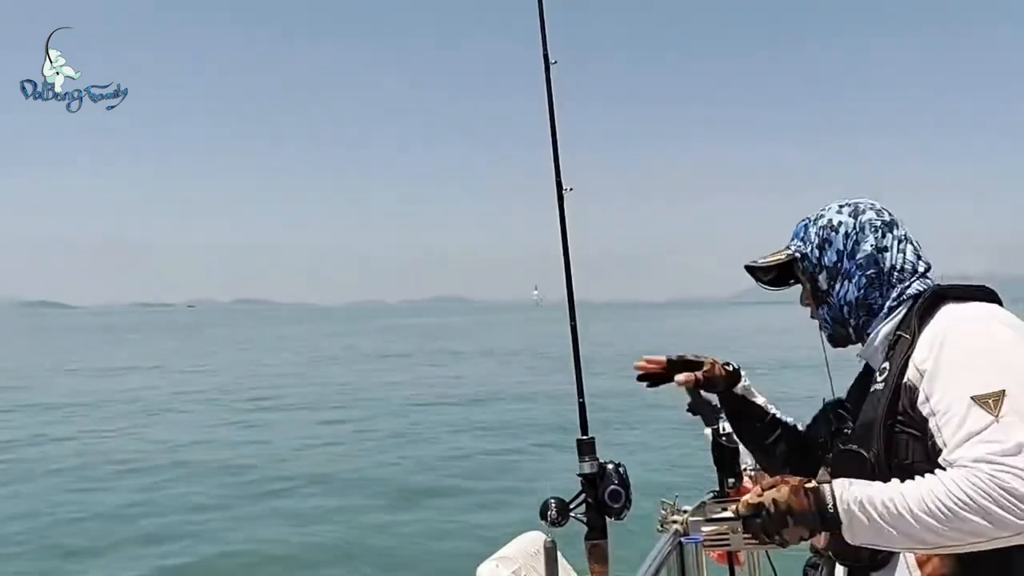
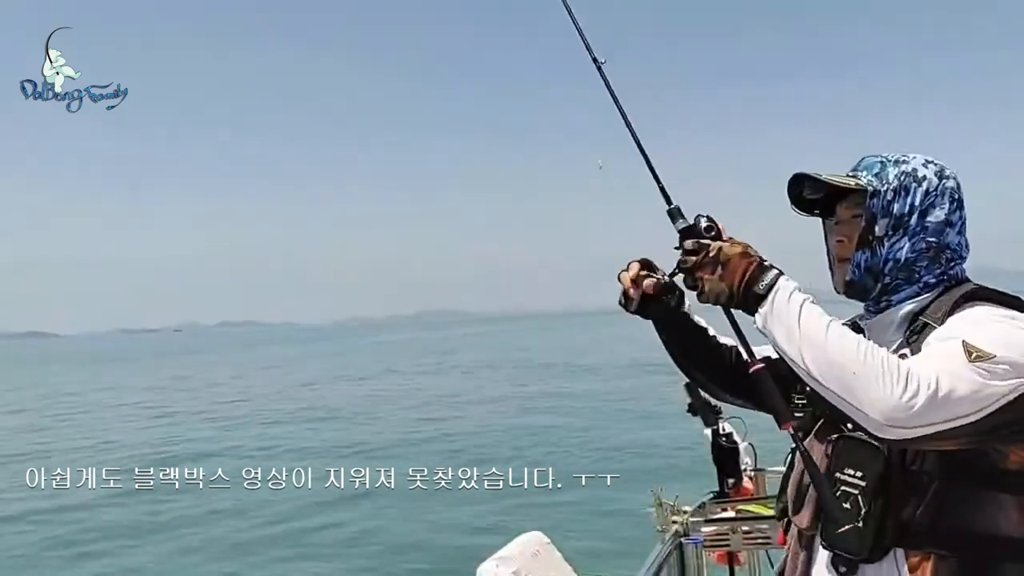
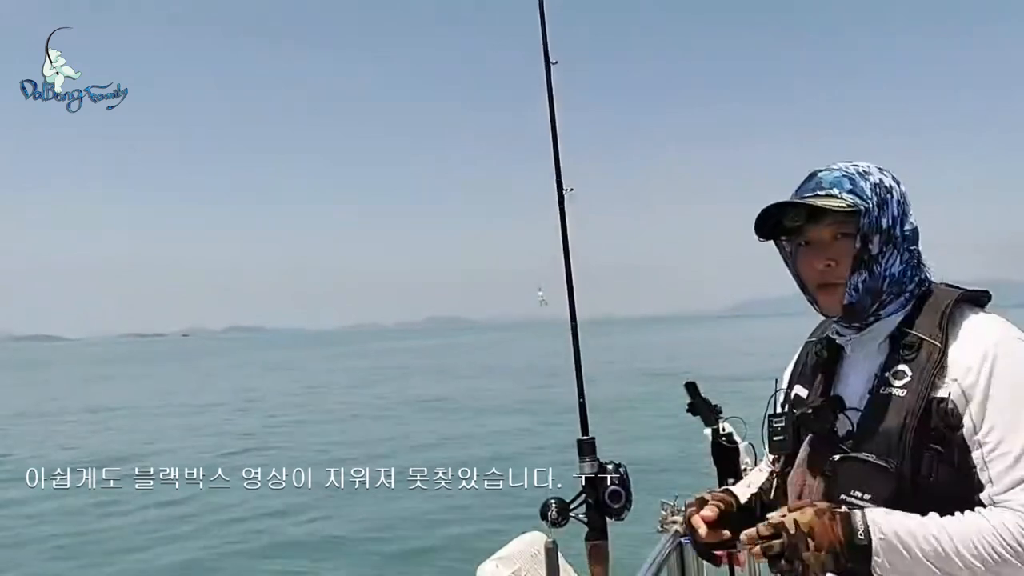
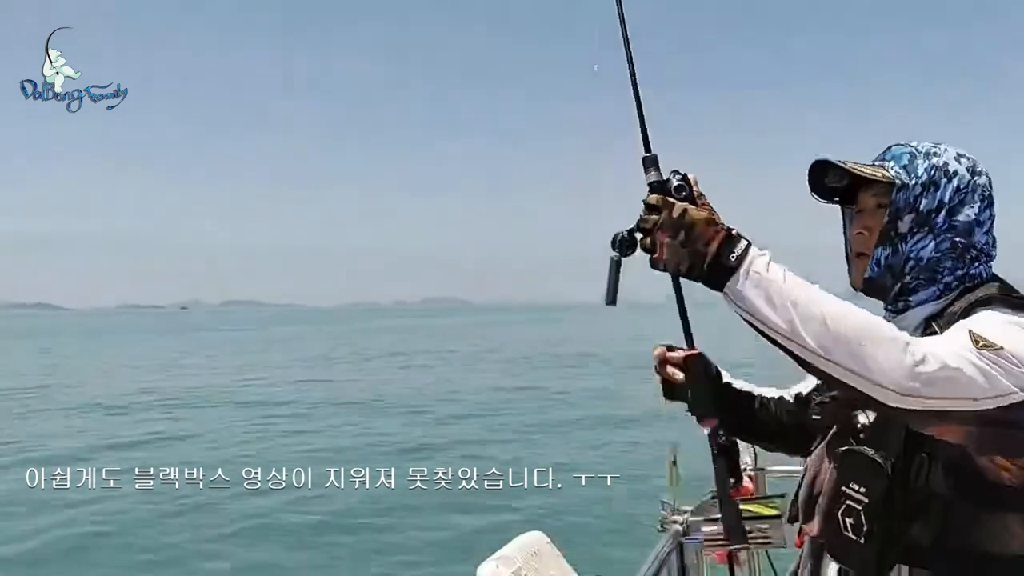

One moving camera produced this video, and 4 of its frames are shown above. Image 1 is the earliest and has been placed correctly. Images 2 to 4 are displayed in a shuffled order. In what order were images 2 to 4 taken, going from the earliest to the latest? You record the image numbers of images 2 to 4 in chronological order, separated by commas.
3, 4, 2
